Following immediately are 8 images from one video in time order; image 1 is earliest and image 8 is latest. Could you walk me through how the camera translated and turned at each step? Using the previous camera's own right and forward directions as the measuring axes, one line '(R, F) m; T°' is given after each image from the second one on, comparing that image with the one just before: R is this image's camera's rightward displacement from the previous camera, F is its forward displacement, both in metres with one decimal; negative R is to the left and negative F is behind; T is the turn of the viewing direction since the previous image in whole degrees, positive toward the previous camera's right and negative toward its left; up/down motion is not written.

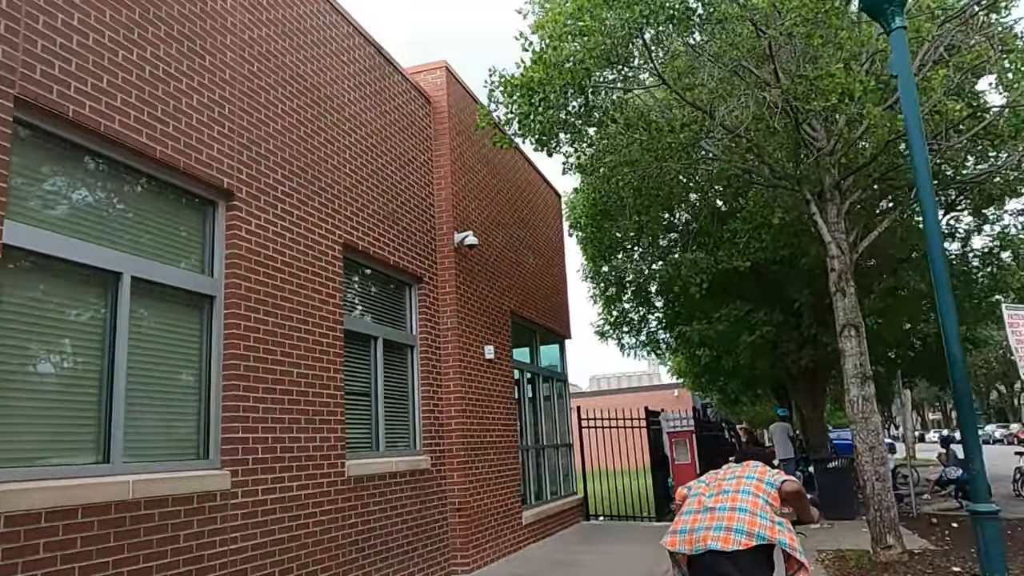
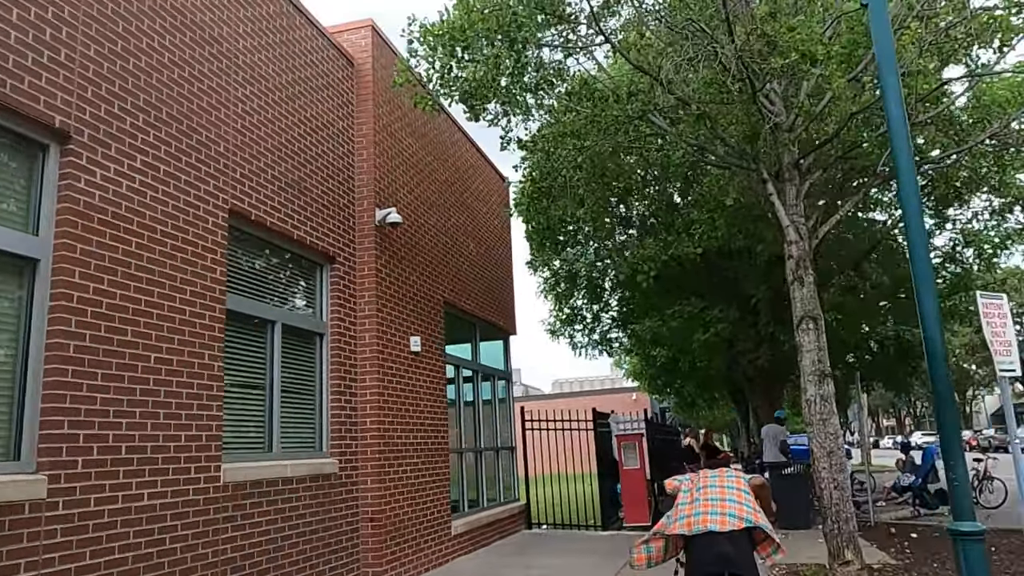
(+0.5, +1.1) m; +3°
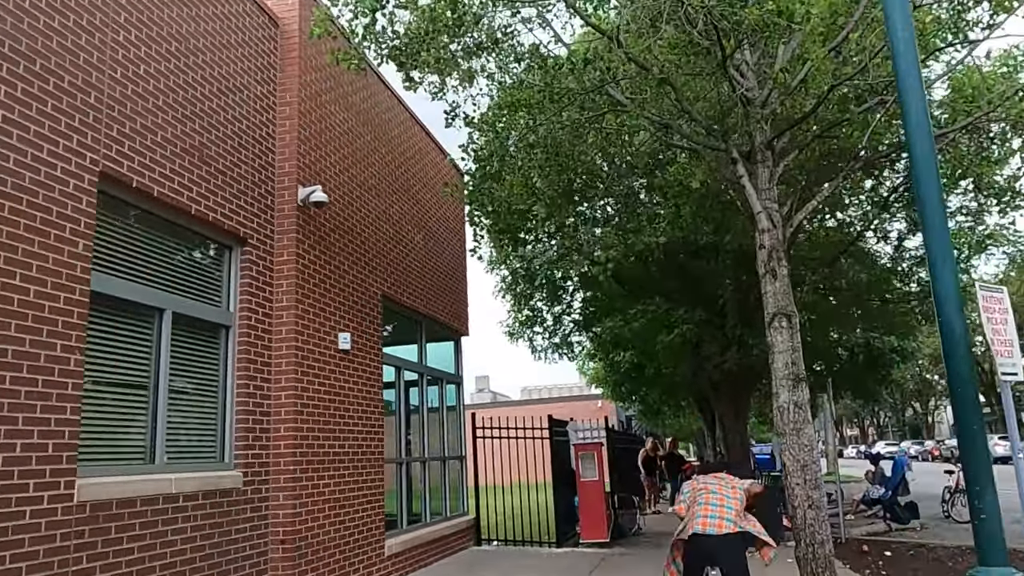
(+0.3, +1.0) m; +2°
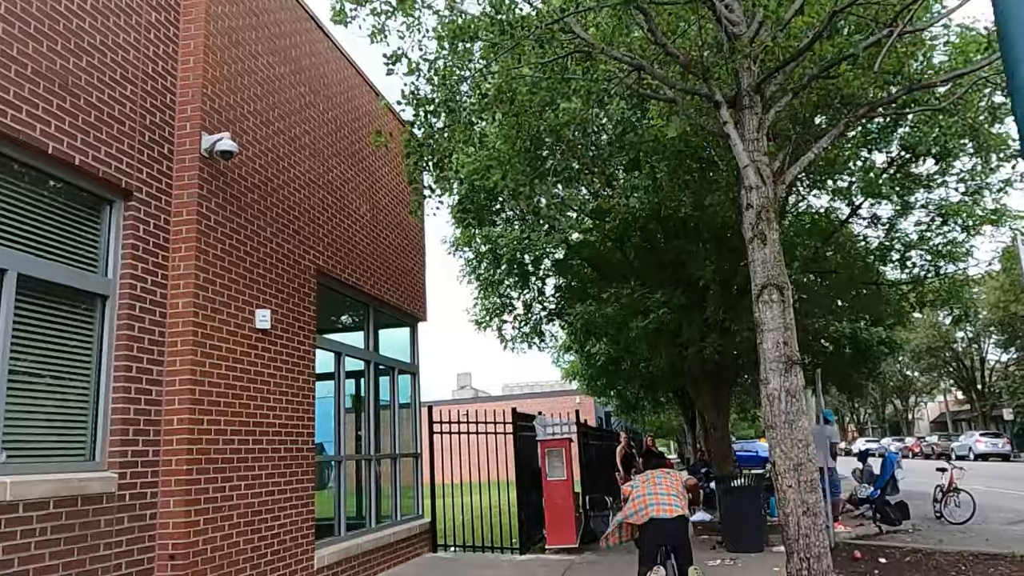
(+0.4, +1.2) m; +1°
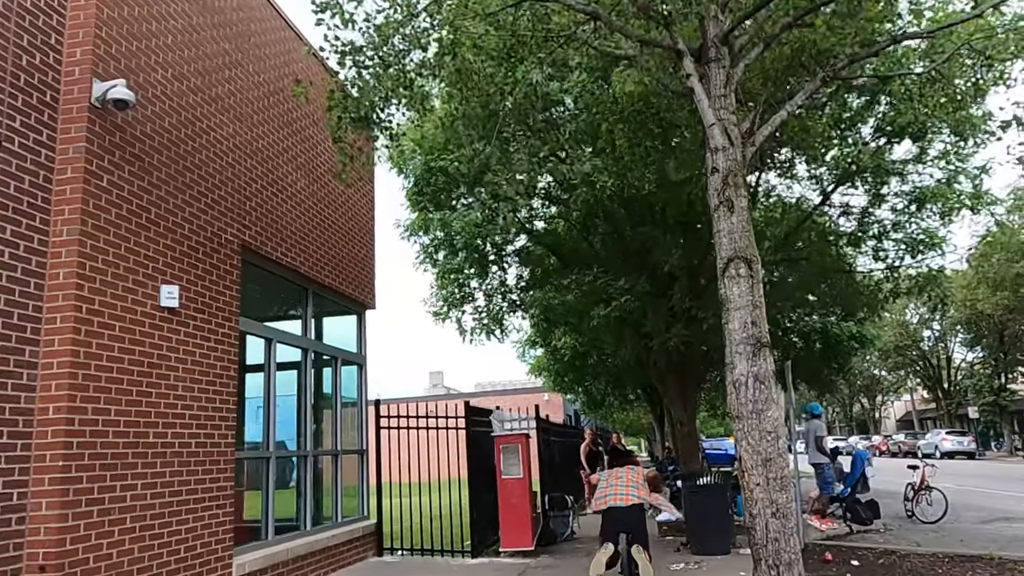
(+0.3, +0.8) m; +2°
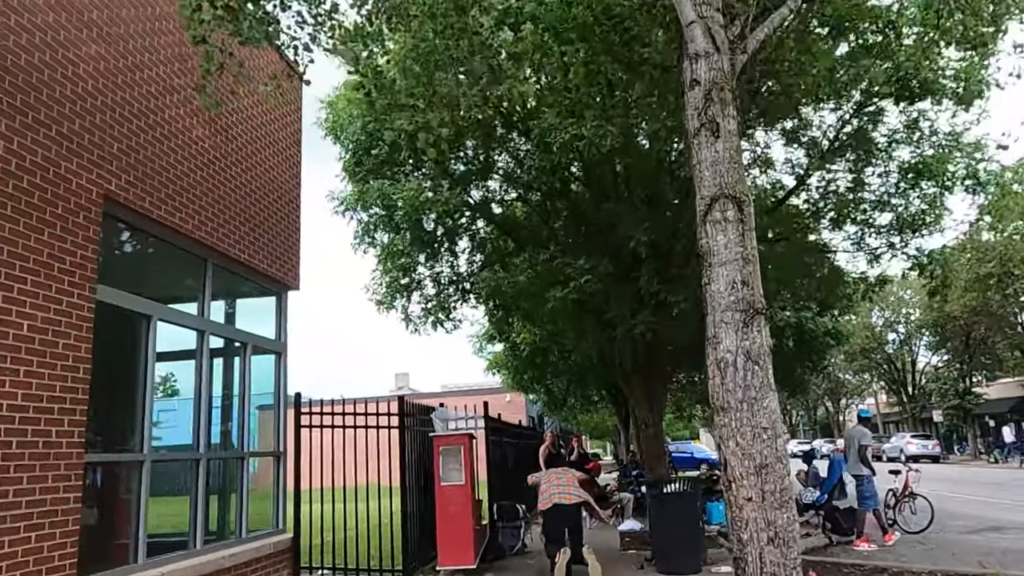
(+0.3, +1.5) m; +2°
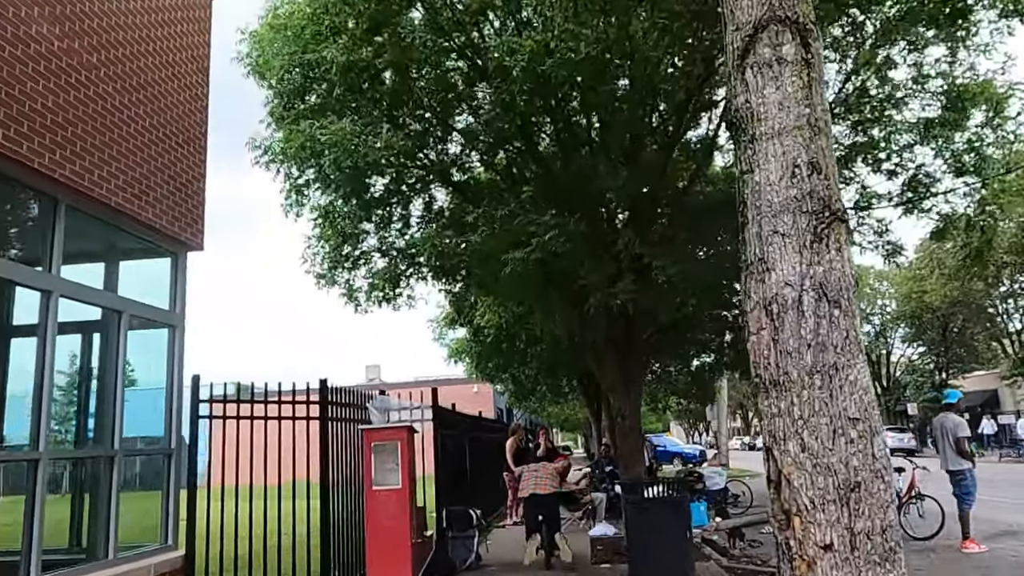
(+0.3, +1.9) m; +2°
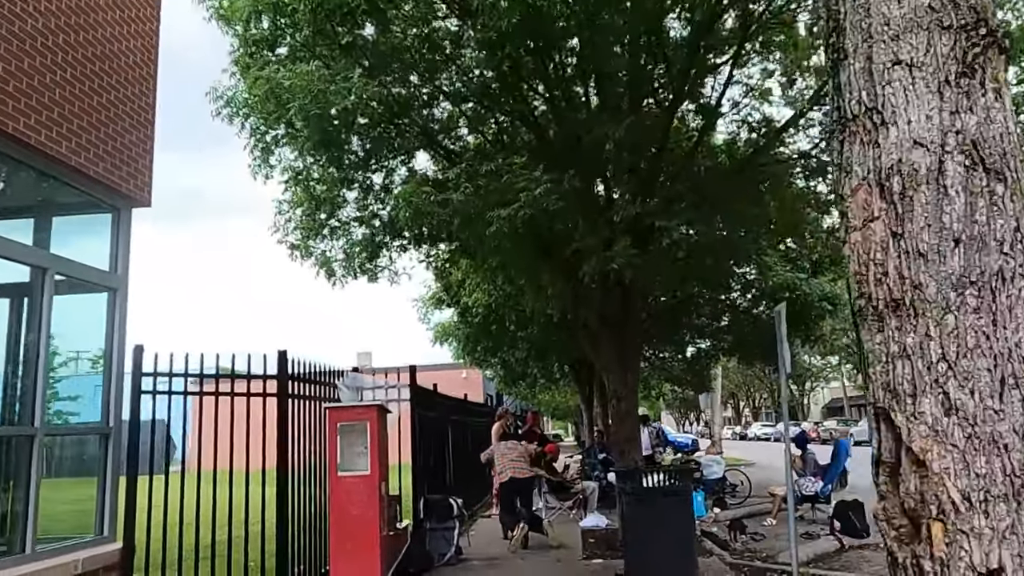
(+0.1, +0.9) m; +1°
